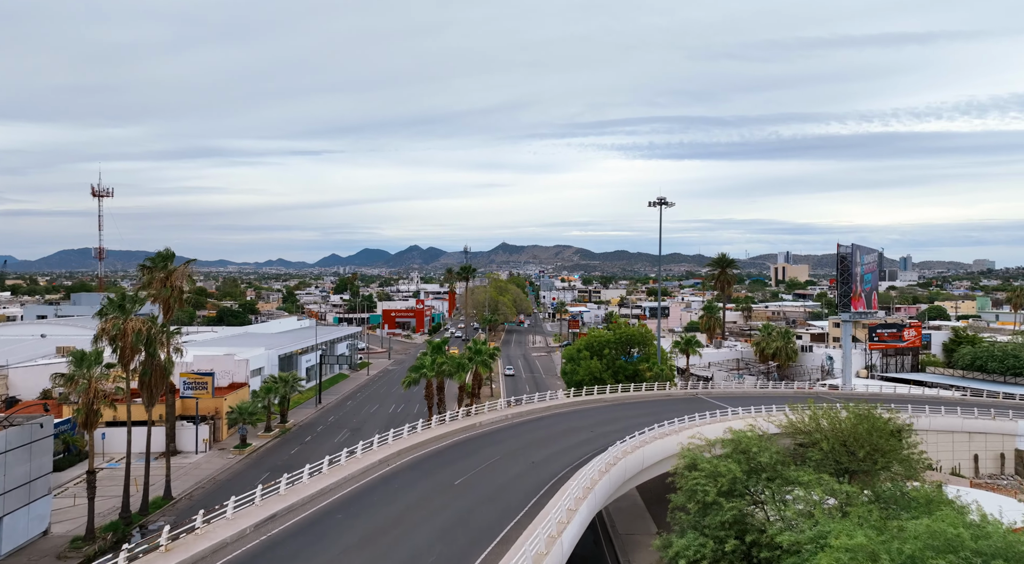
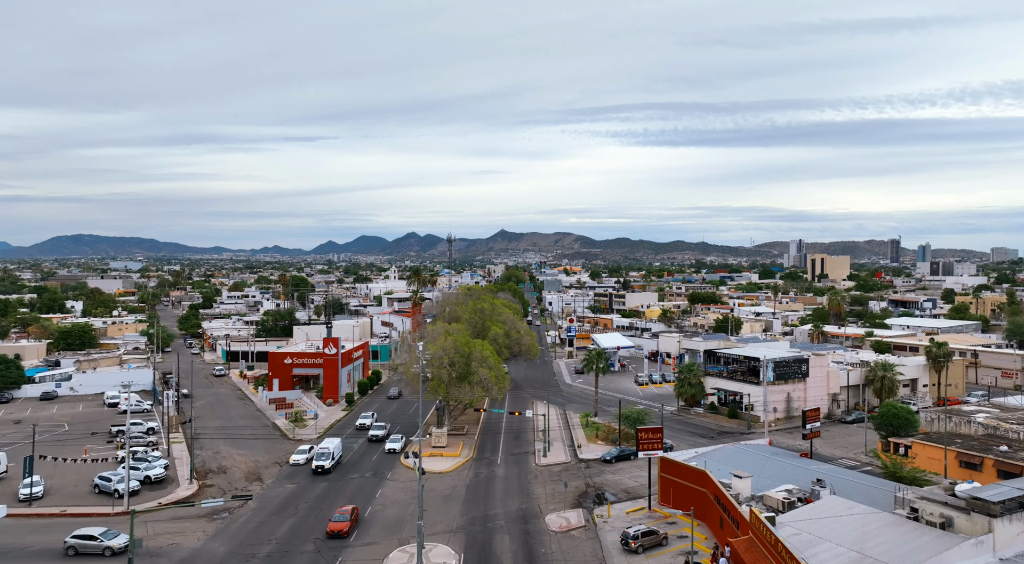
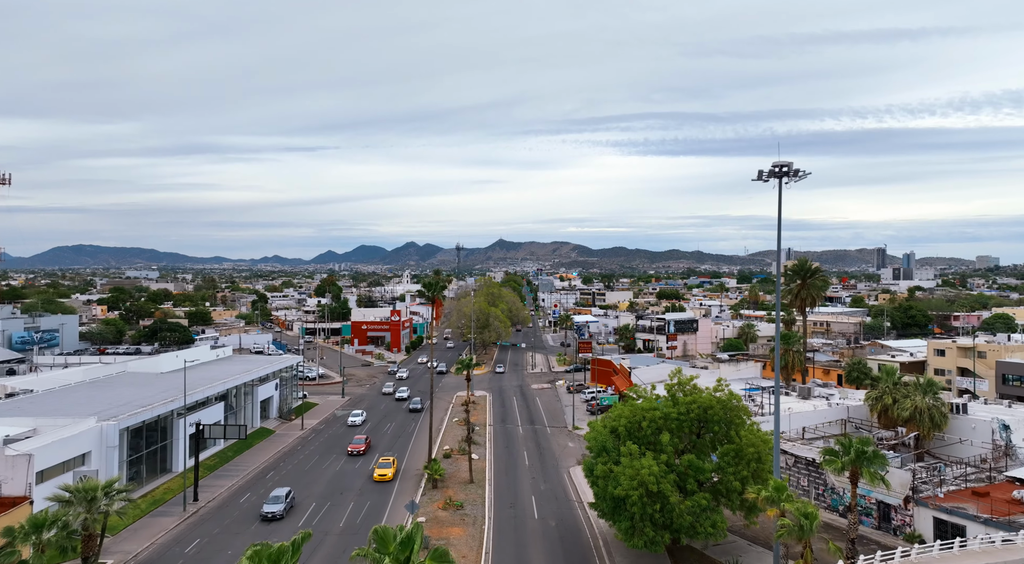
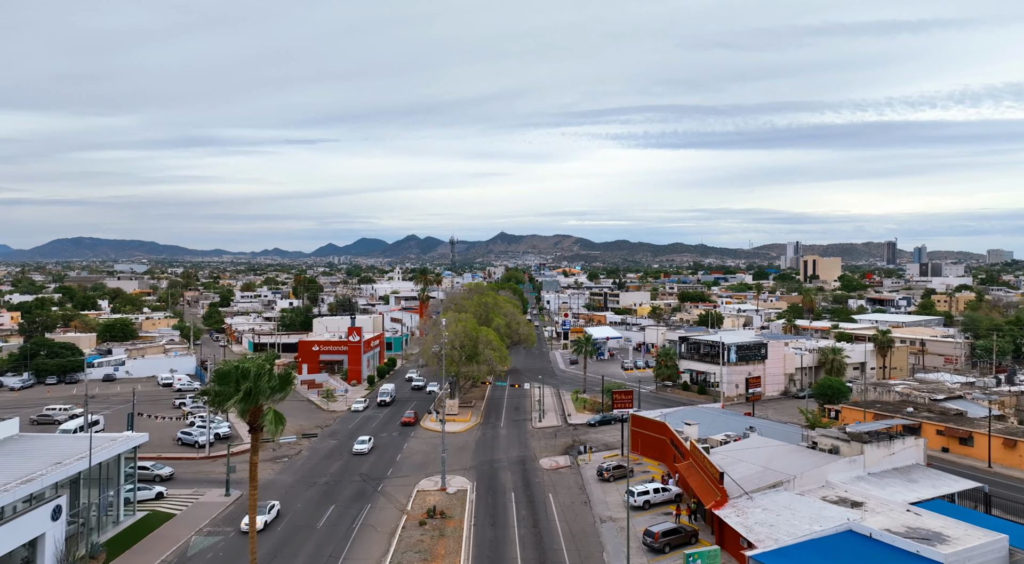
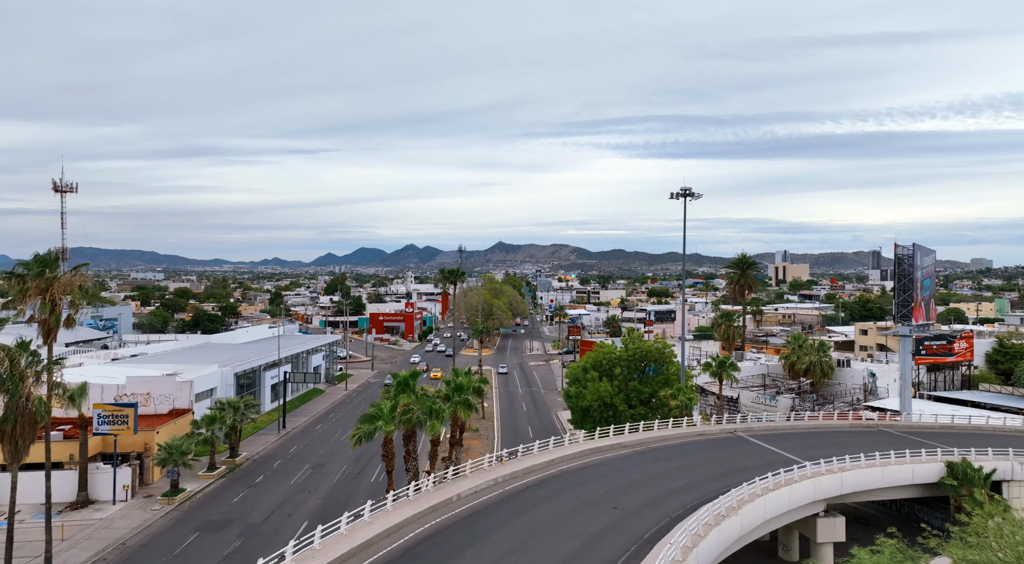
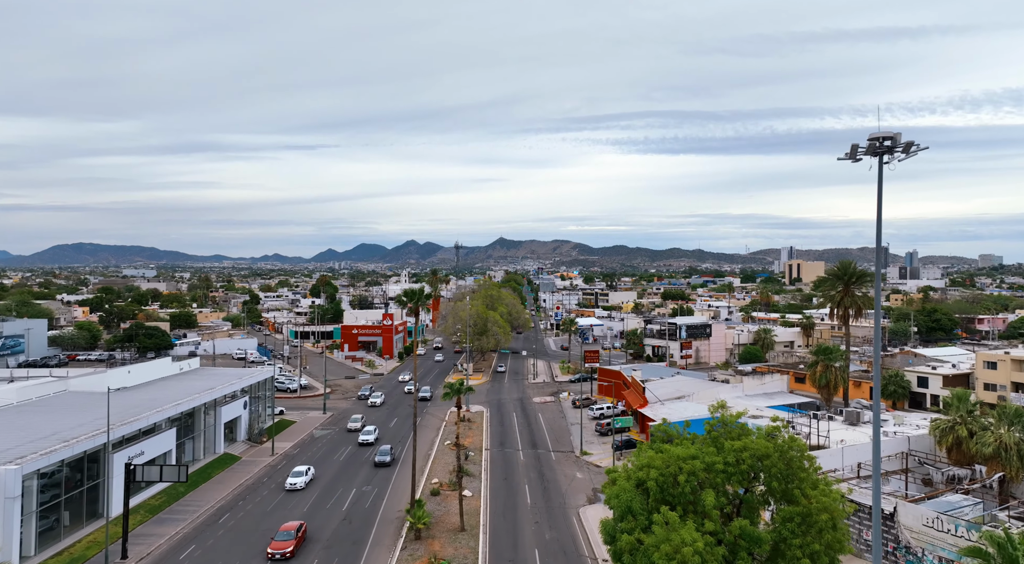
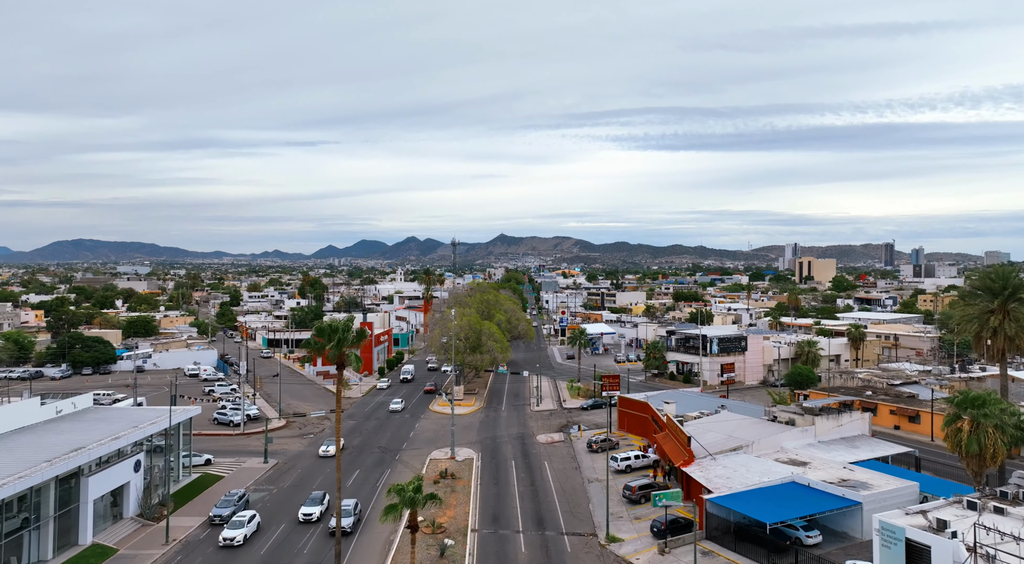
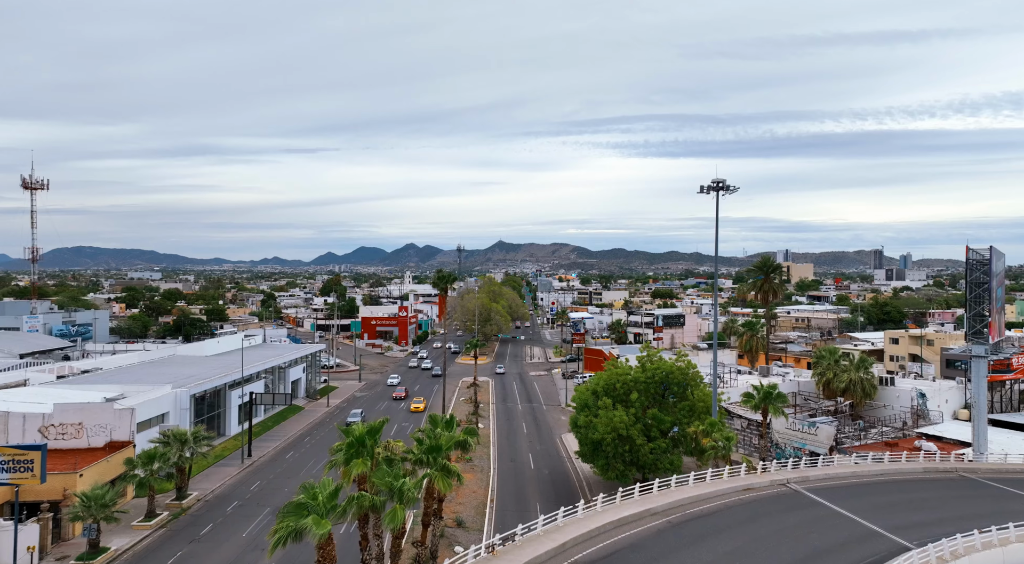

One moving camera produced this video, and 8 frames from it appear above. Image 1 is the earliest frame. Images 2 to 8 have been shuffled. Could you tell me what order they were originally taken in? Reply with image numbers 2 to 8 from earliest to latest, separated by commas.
5, 8, 3, 6, 7, 4, 2
